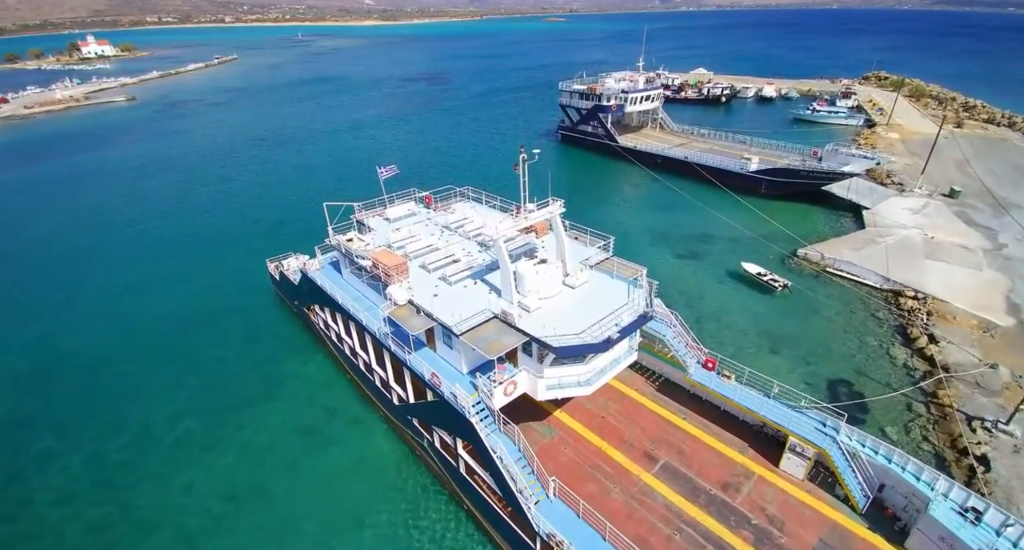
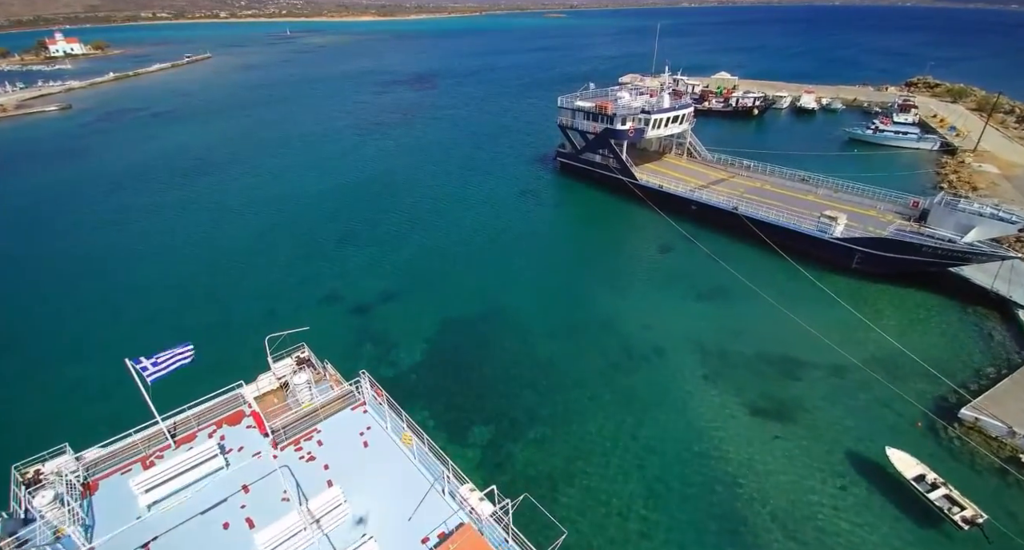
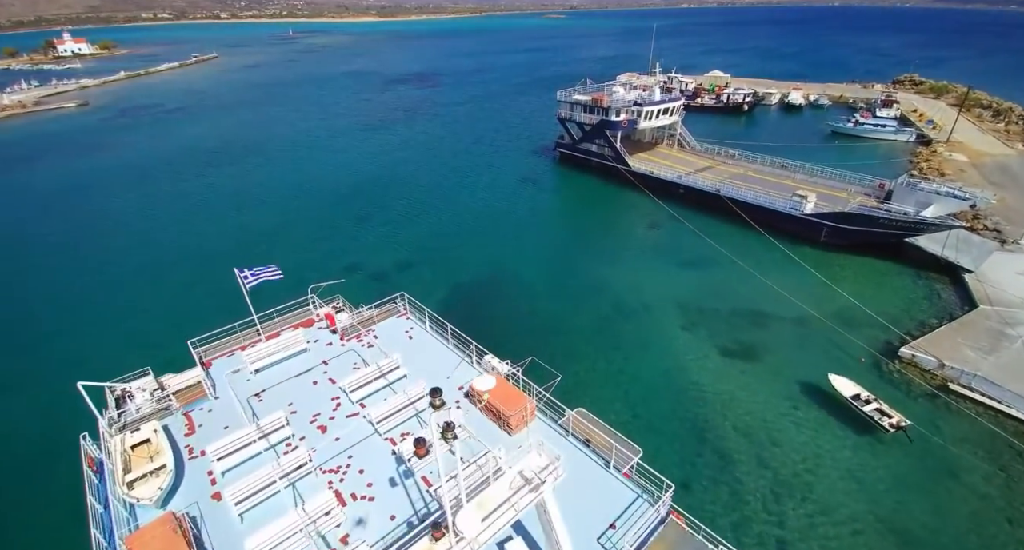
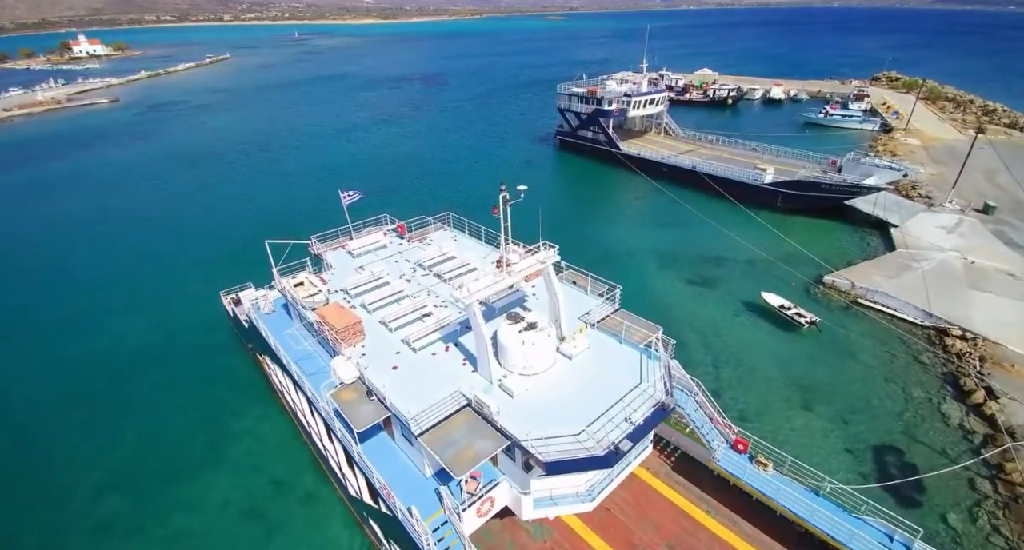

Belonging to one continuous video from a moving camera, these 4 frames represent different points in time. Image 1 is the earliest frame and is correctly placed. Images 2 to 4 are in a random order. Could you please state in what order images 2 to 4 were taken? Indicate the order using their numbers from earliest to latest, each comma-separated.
4, 3, 2
